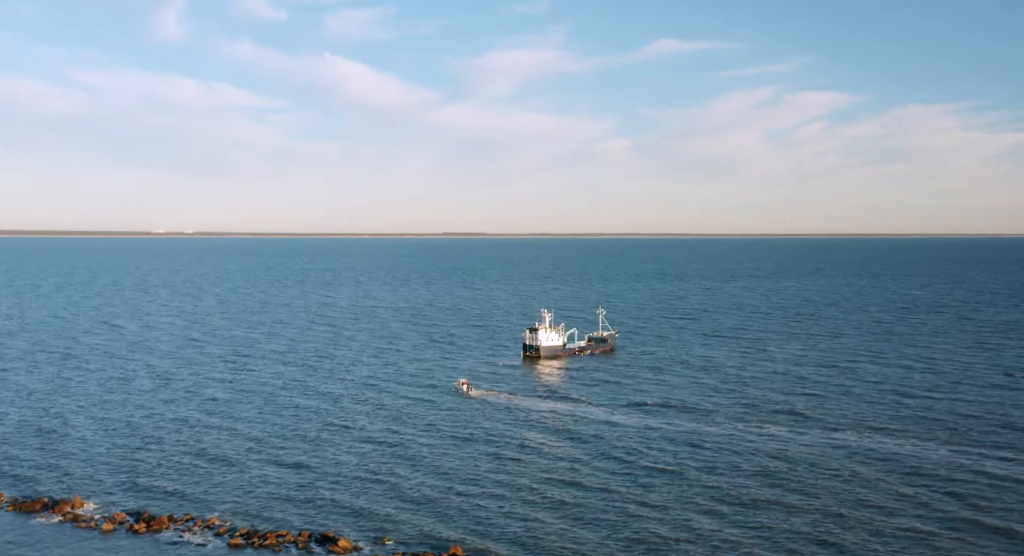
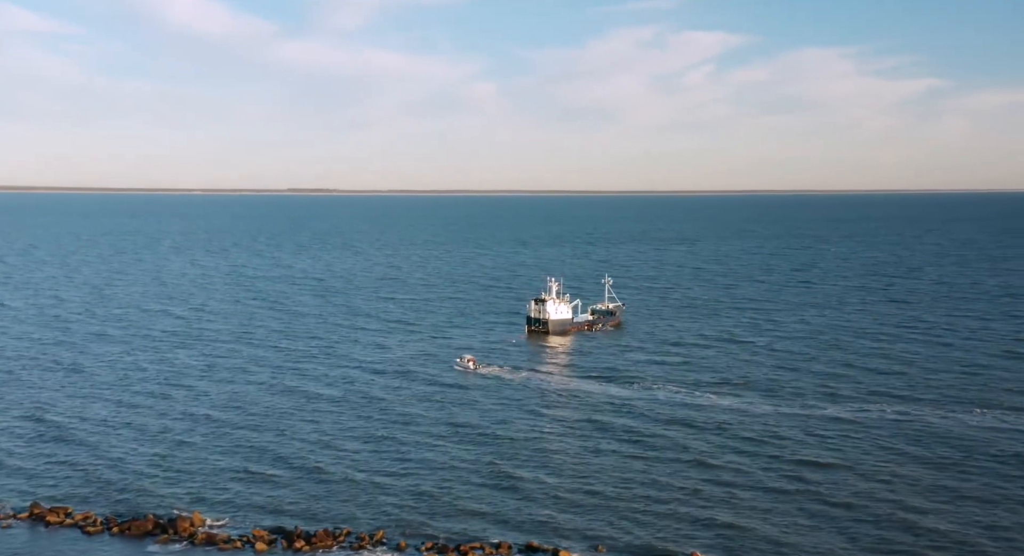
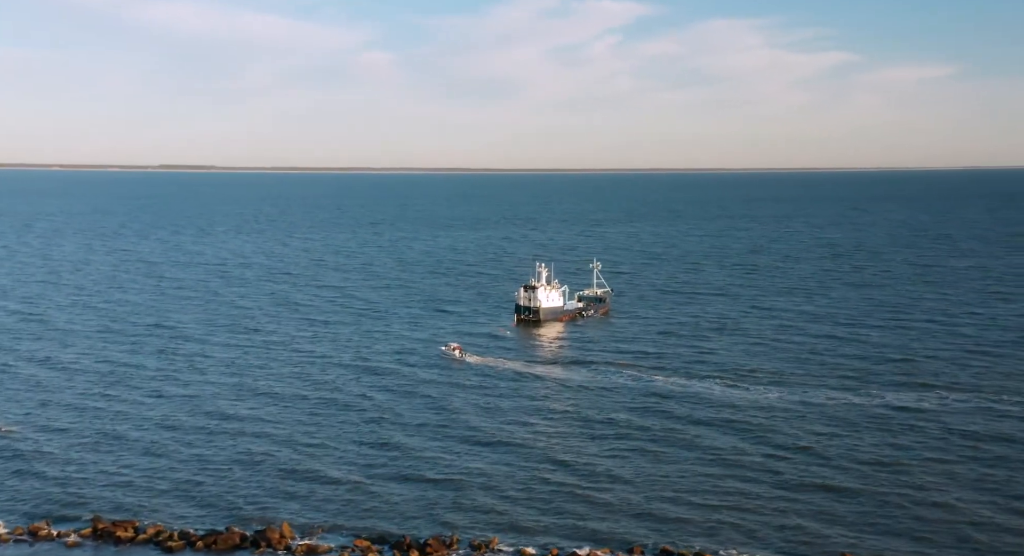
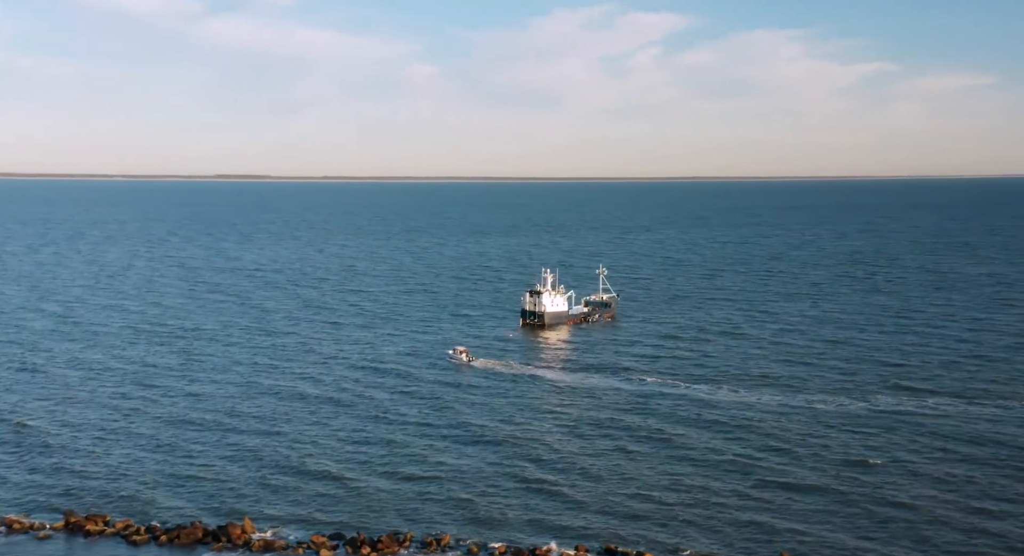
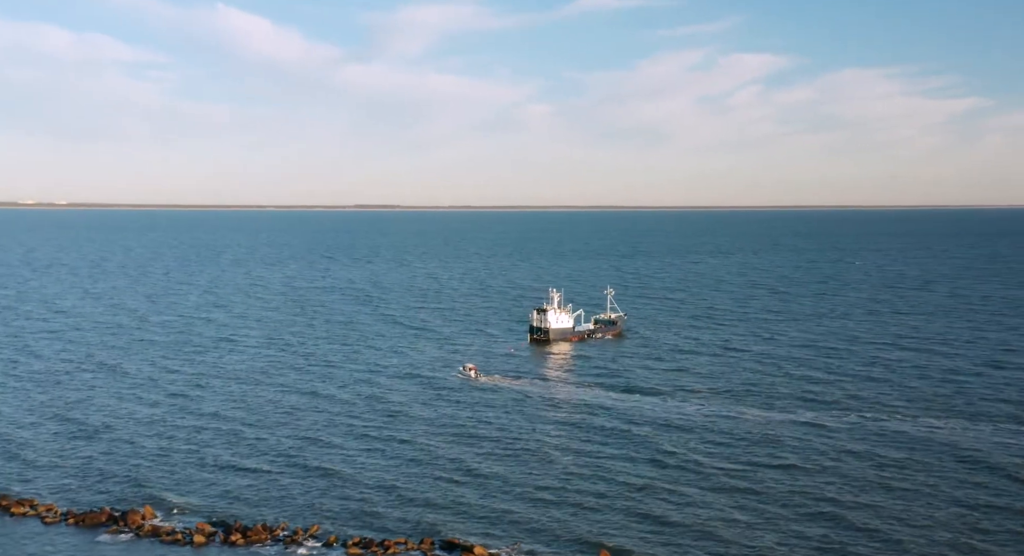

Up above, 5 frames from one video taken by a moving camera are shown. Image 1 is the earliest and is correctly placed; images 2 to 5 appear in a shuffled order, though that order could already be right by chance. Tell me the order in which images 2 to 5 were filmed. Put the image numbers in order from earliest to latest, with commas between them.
5, 2, 4, 3
